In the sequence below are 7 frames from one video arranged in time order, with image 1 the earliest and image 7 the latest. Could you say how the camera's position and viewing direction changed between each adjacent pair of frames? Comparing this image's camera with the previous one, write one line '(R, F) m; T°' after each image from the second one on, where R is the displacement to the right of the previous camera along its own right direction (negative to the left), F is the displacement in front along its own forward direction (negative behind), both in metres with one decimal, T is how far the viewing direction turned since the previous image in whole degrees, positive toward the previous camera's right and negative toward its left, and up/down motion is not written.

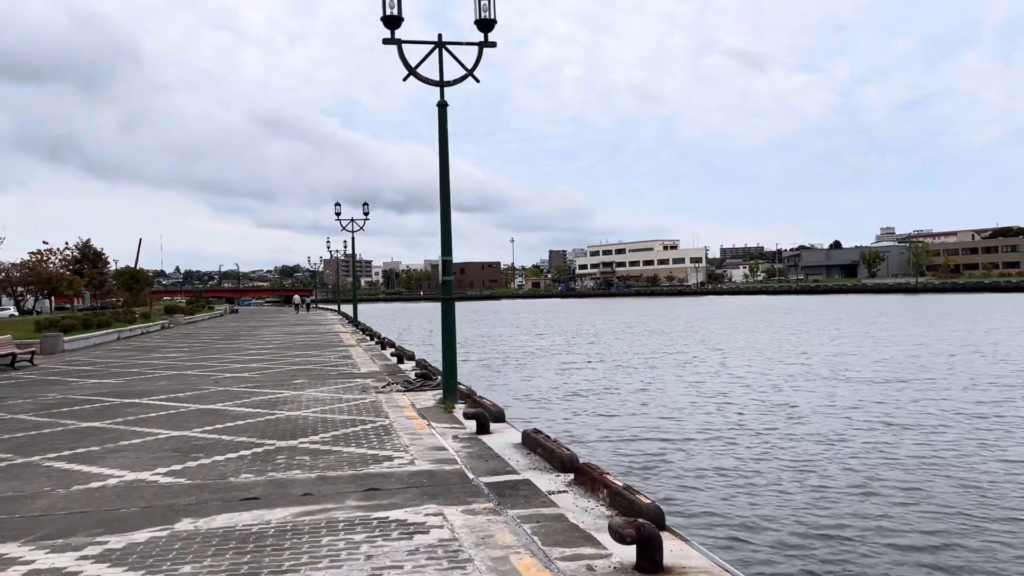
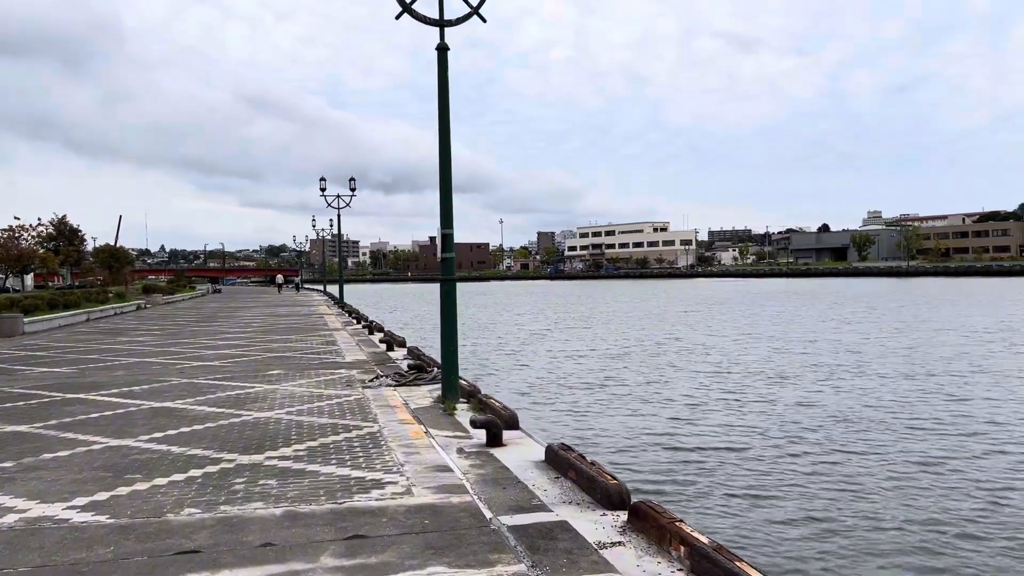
(-0.3, +1.6) m; +1°
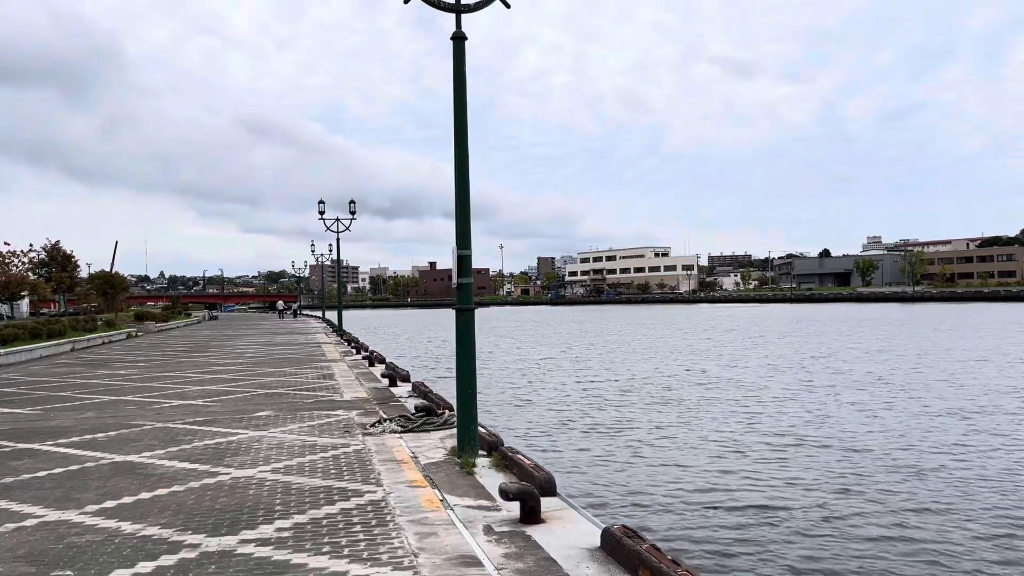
(-0.3, +1.4) m; 0°
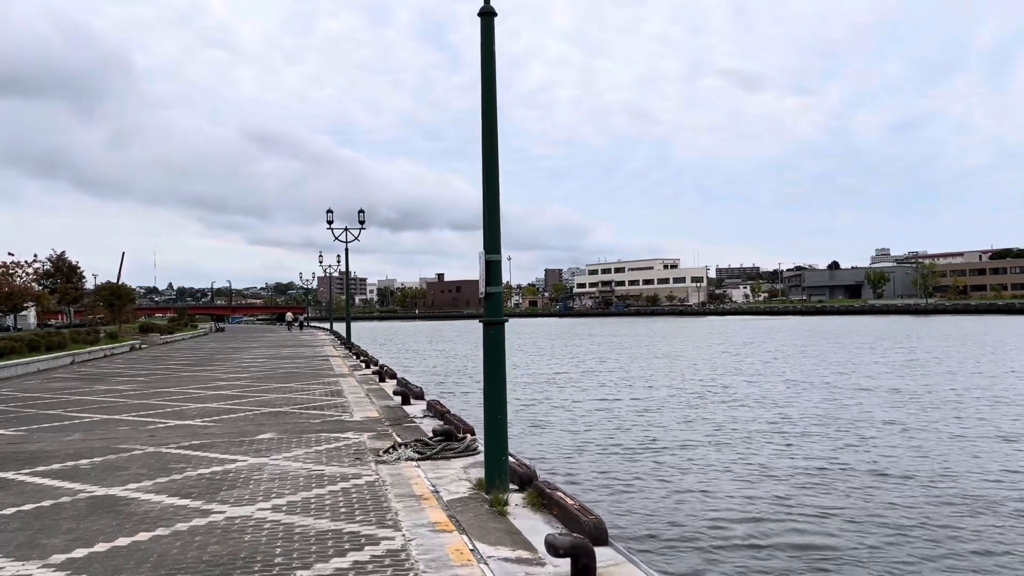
(-0.2, +1.0) m; 0°
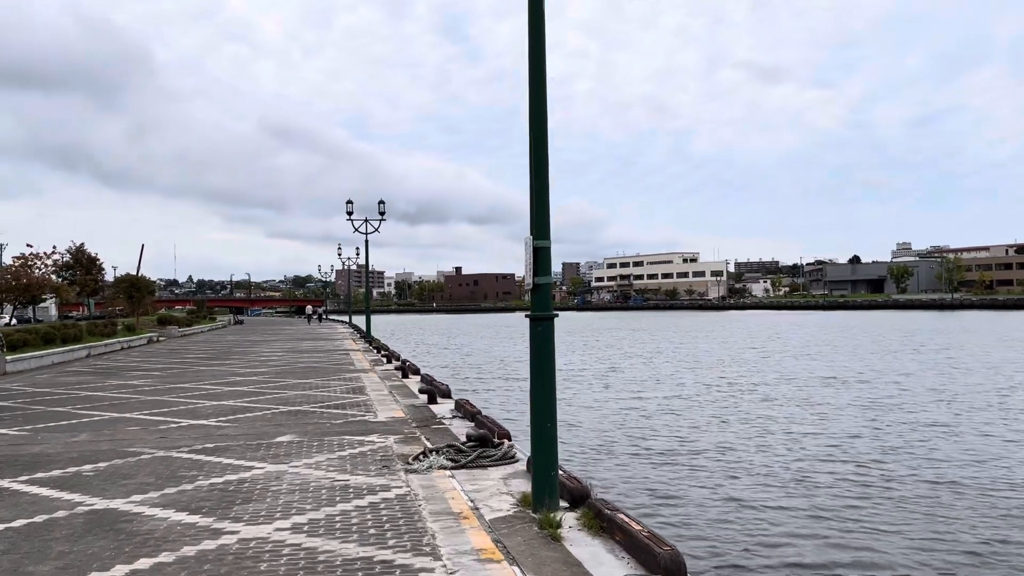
(-0.2, +0.8) m; -1°
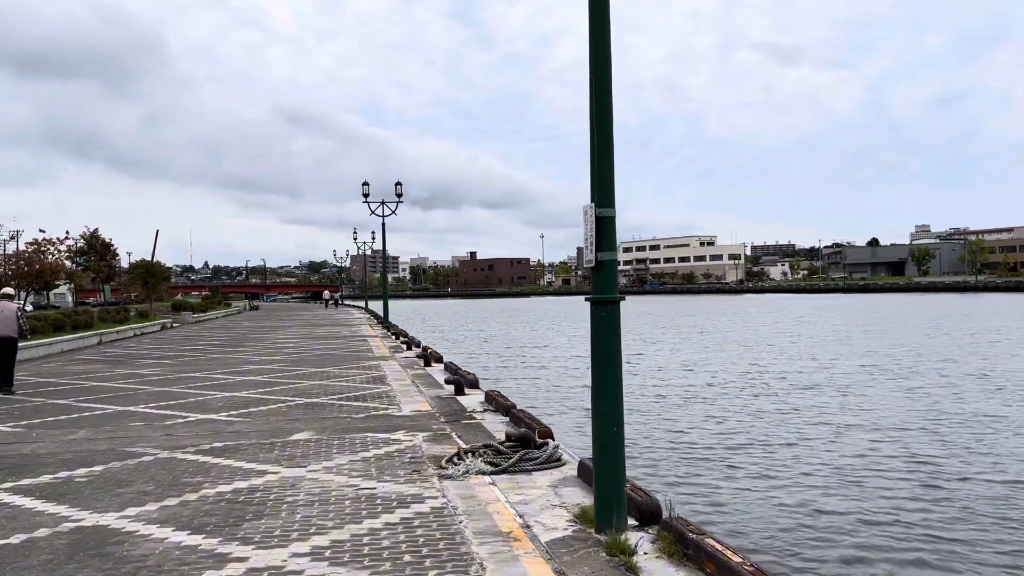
(-0.3, +0.9) m; -1°
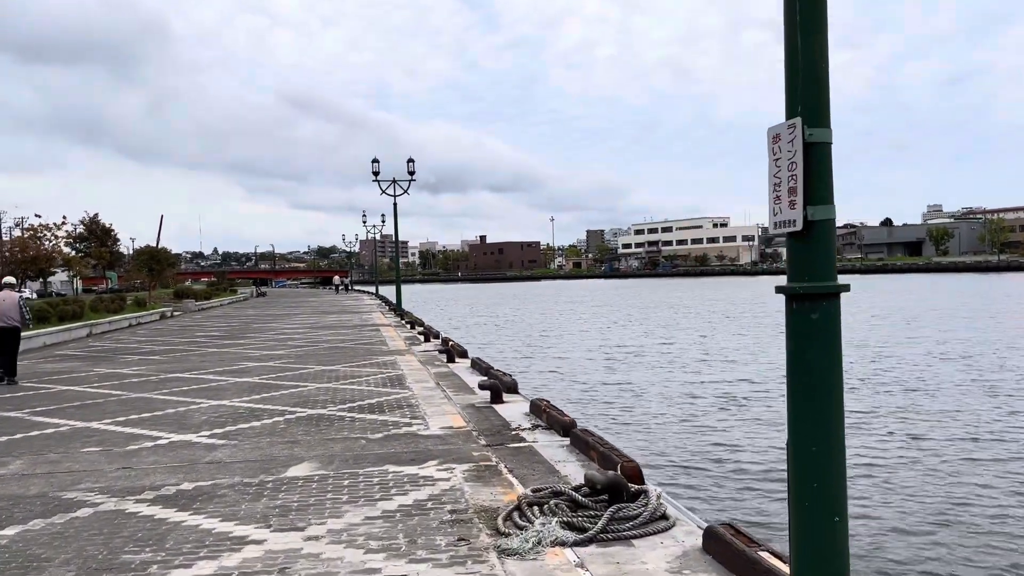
(-0.4, +2.1) m; -1°
